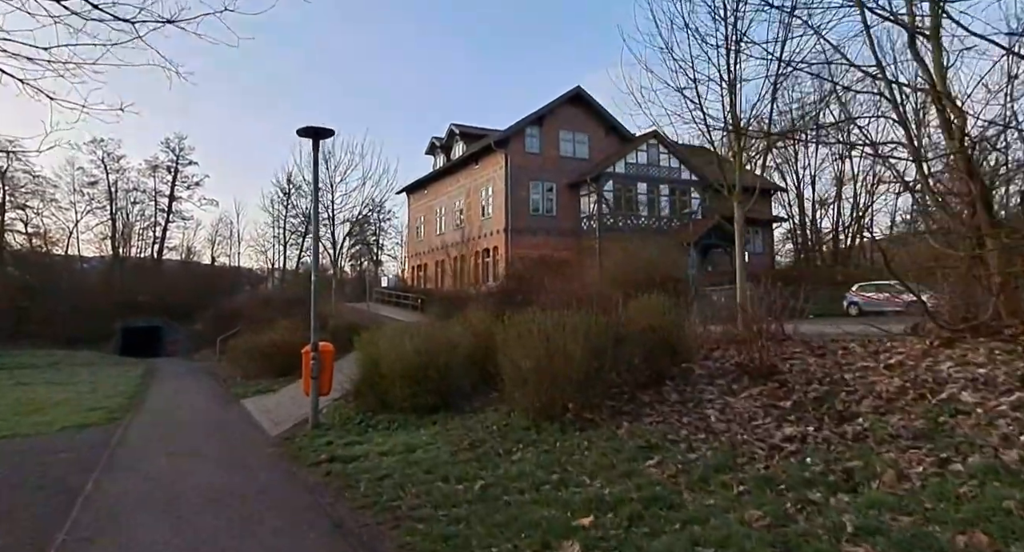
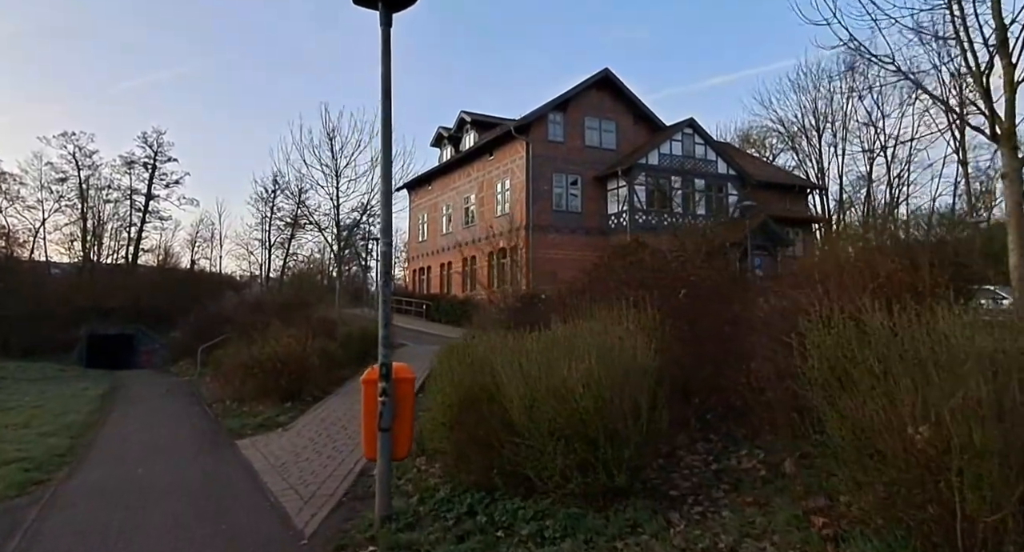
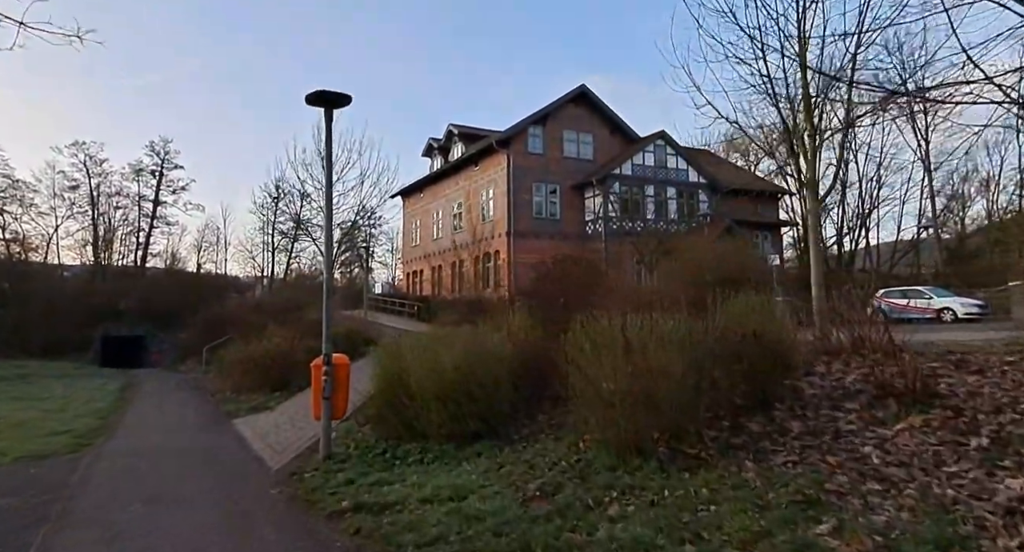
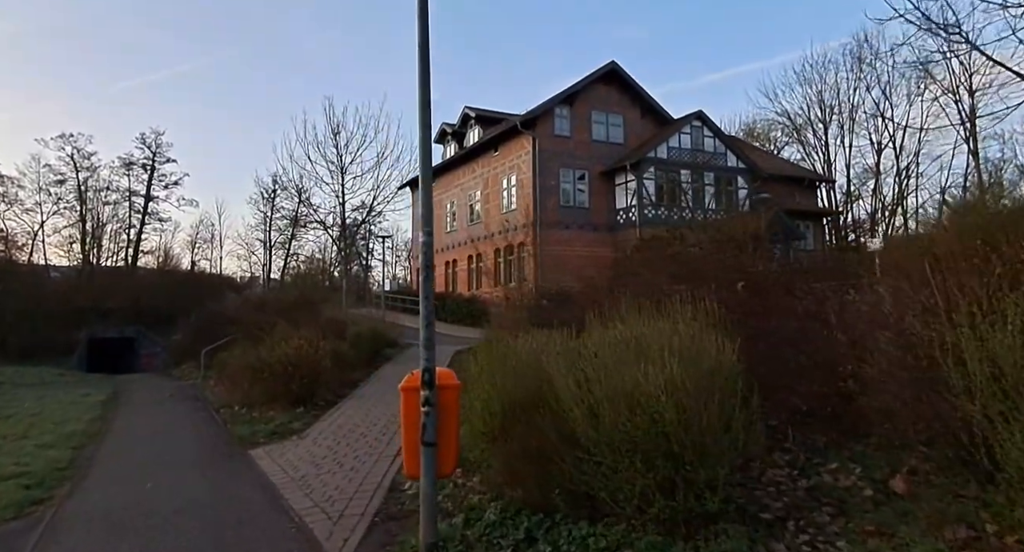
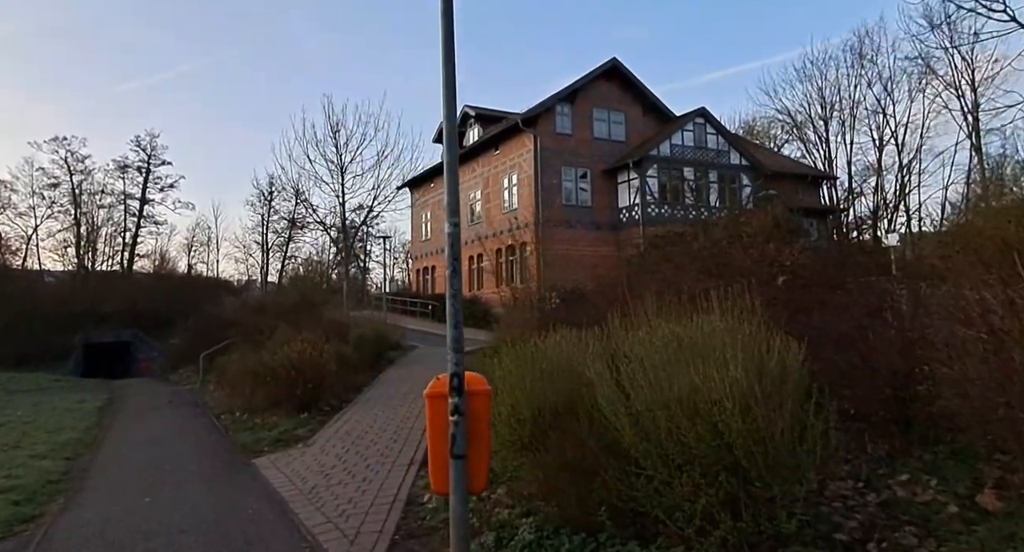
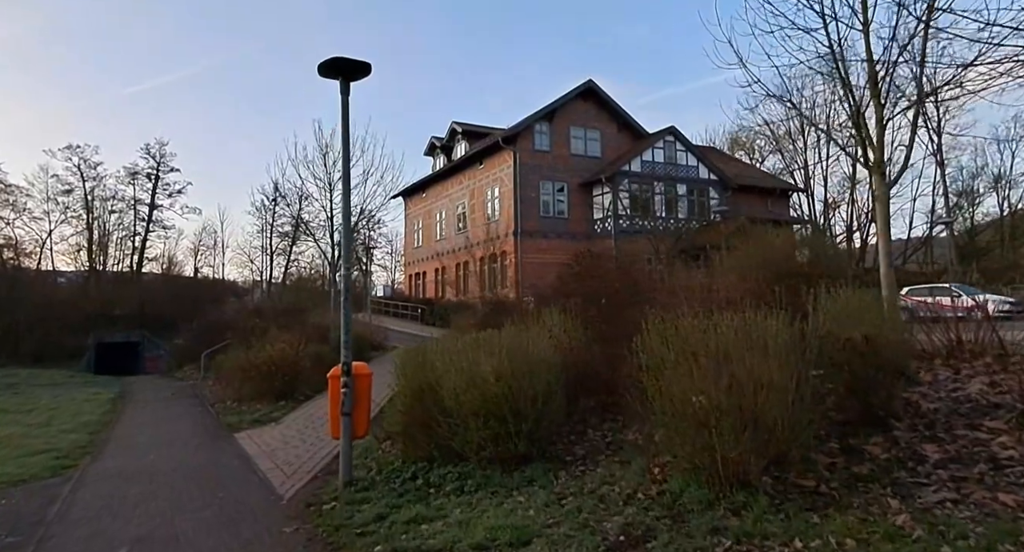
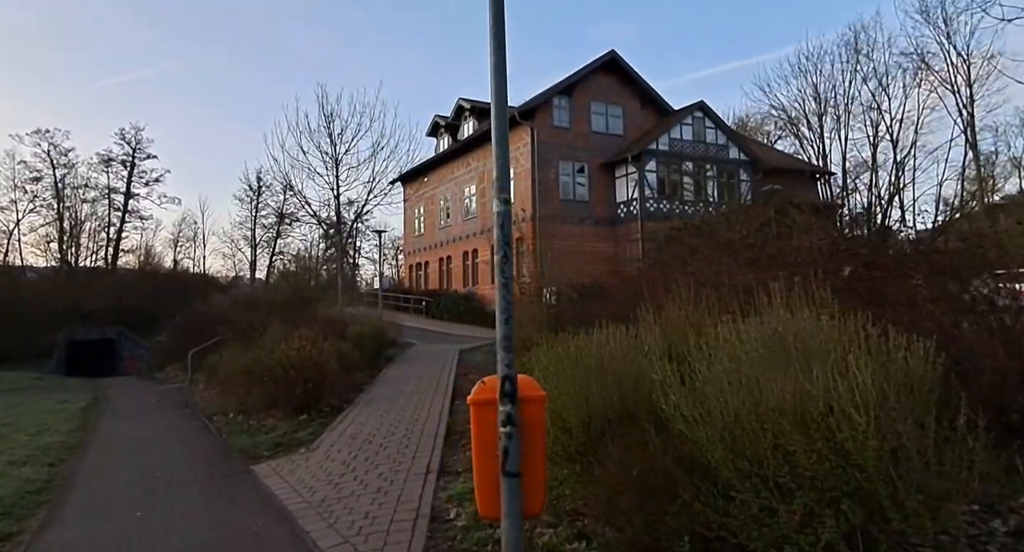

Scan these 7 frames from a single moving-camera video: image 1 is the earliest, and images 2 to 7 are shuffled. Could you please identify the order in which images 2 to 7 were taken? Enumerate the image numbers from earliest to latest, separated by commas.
3, 6, 2, 4, 5, 7
